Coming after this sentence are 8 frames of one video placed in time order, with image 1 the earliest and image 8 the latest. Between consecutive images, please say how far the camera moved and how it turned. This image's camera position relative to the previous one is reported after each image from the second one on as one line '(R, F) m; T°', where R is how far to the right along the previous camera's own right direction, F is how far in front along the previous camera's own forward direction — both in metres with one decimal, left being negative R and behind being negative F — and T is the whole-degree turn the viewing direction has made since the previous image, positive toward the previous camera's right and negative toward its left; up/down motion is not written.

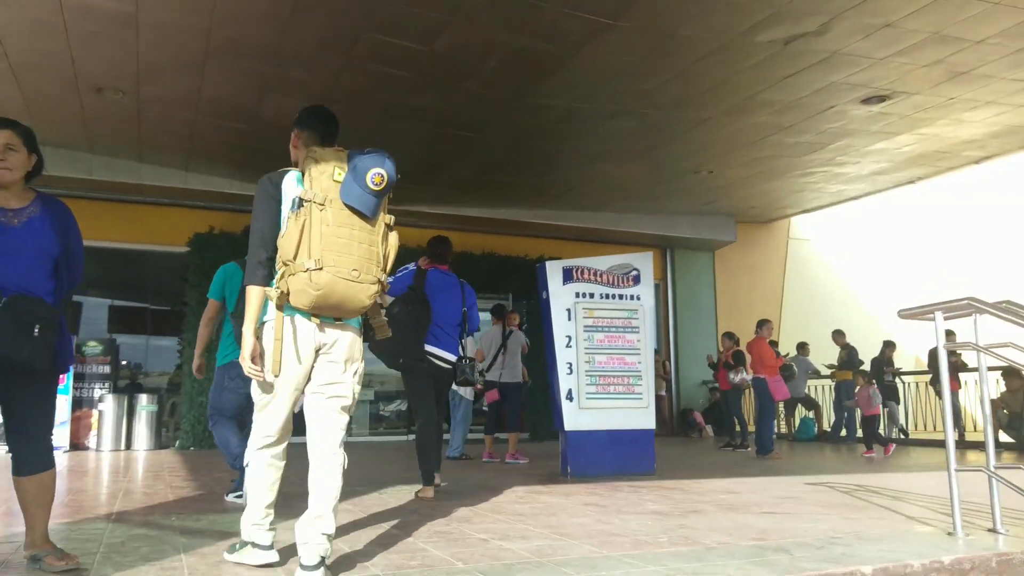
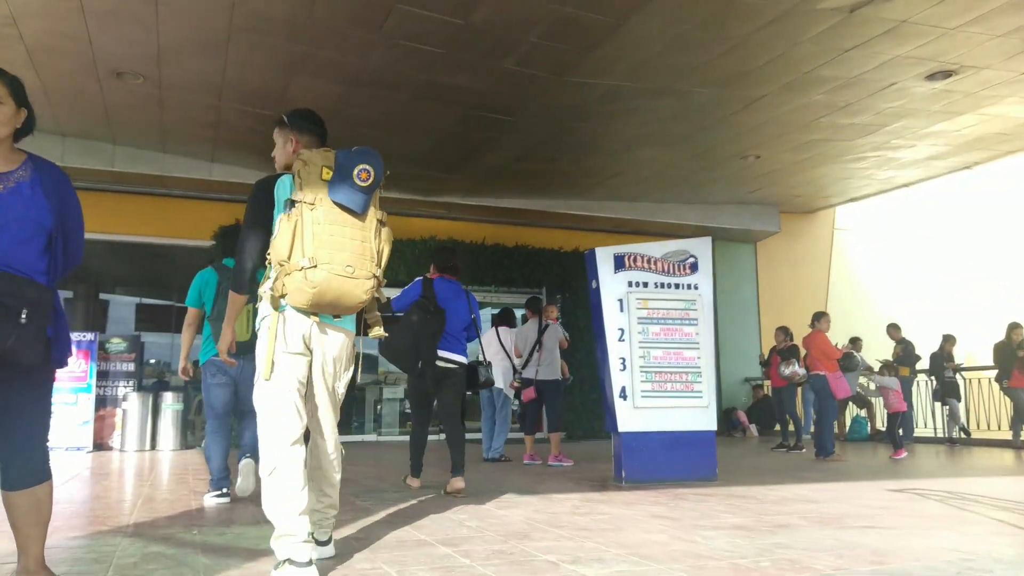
(-0.2, +0.5) m; -2°
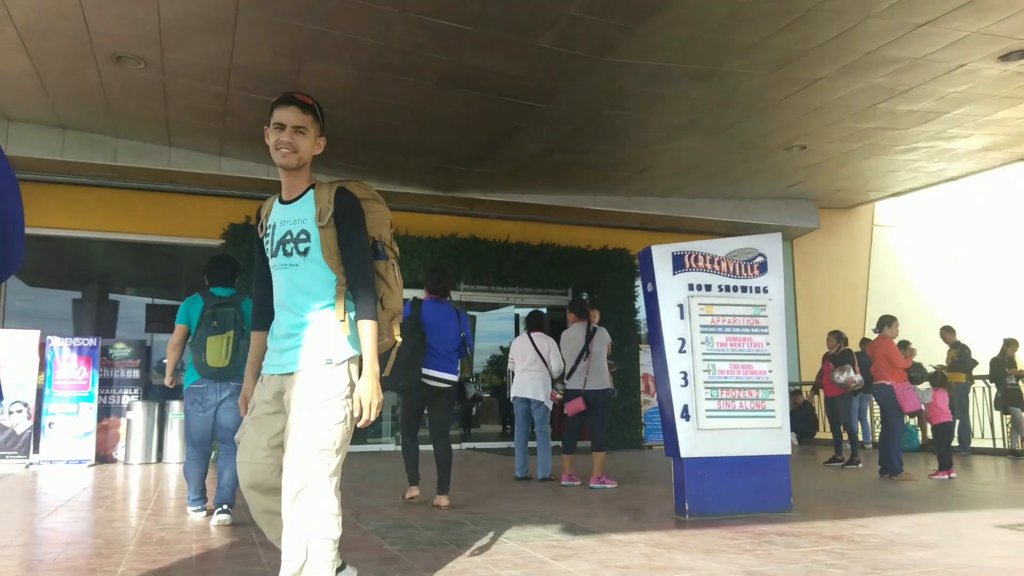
(-0.2, +0.7) m; -1°
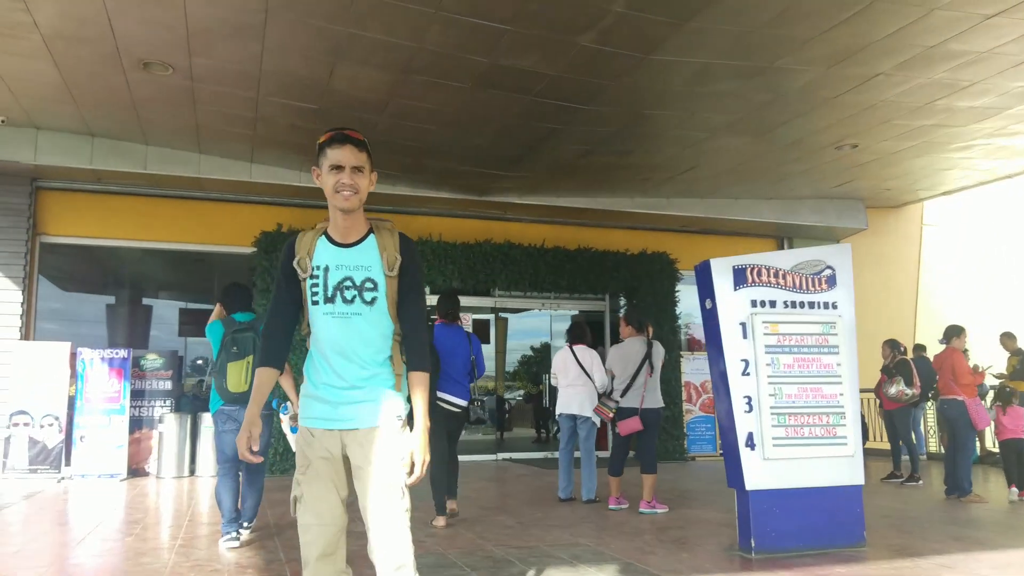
(-0.1, +0.3) m; -2°
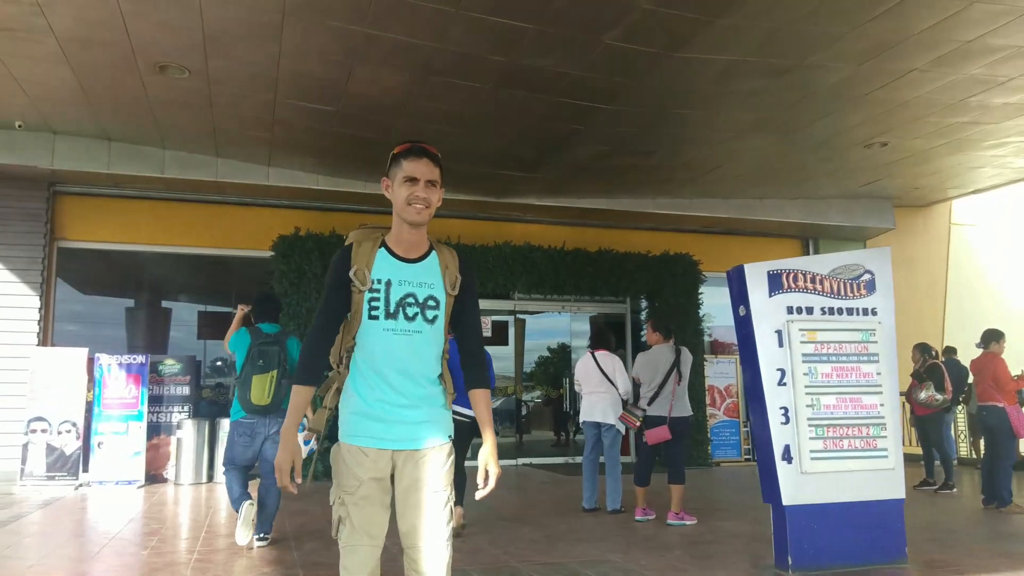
(-0.1, +0.2) m; -1°
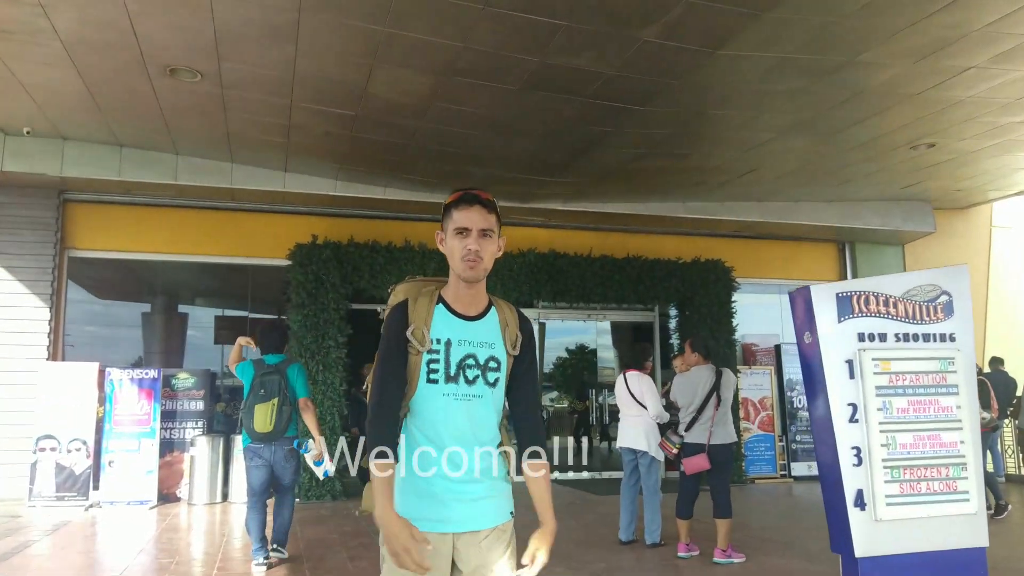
(-0.1, +0.4) m; -1°
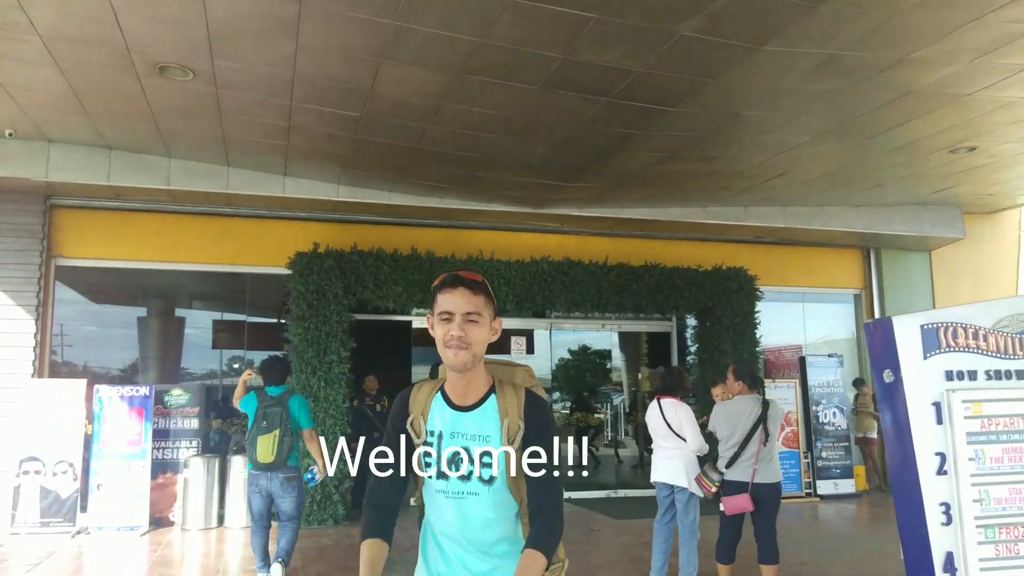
(-0.2, +0.5) m; 0°
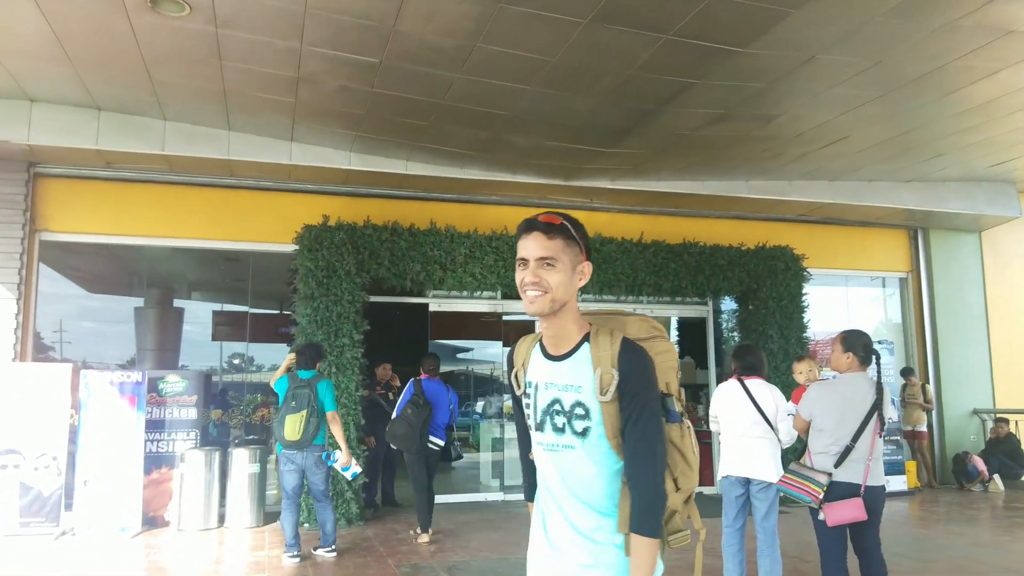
(-0.3, +0.8) m; 0°
